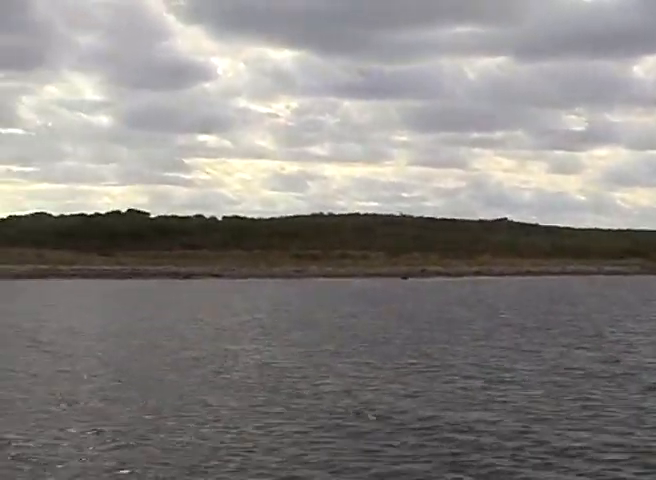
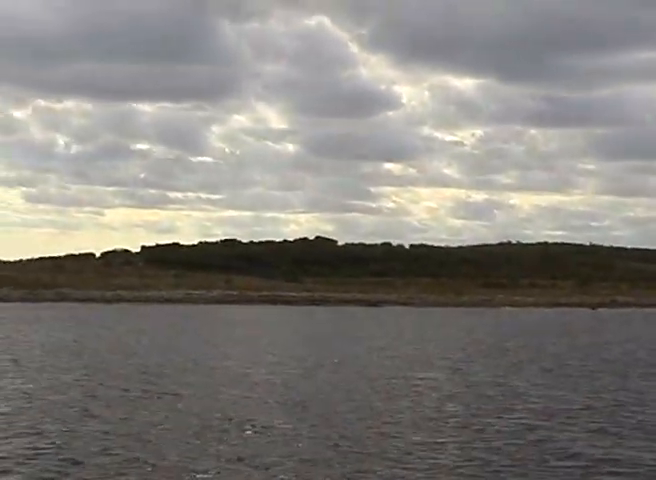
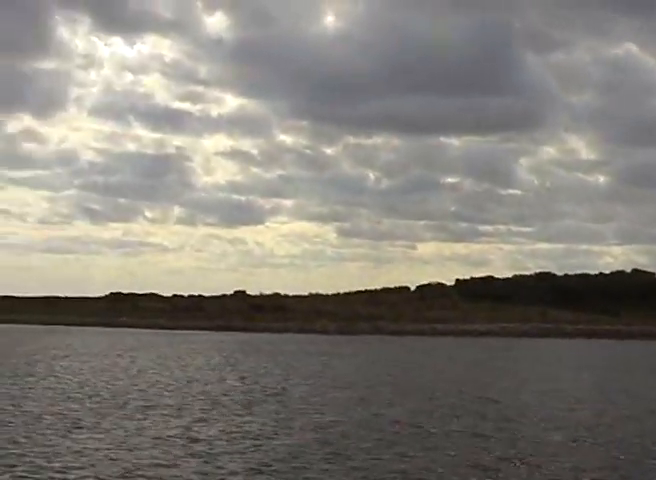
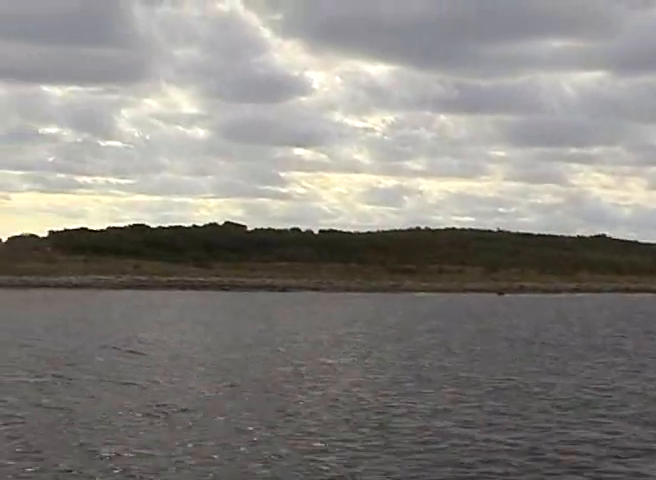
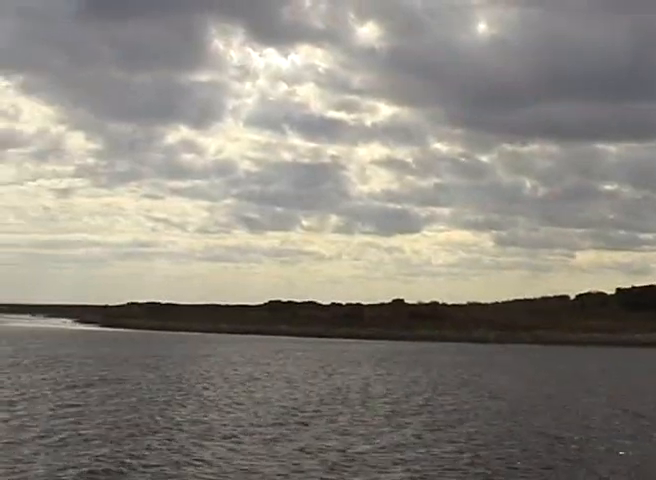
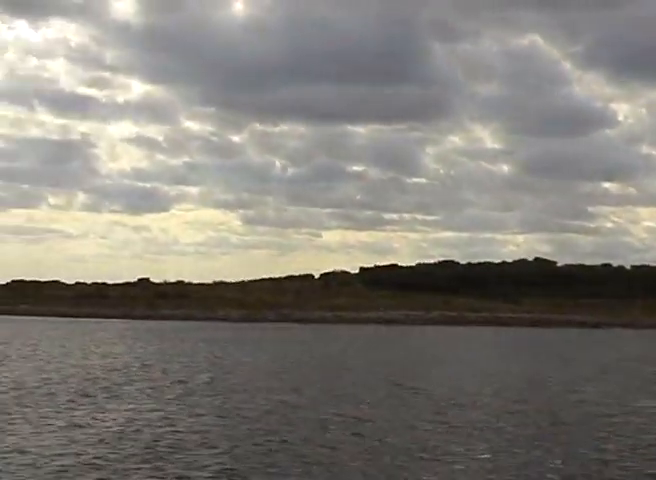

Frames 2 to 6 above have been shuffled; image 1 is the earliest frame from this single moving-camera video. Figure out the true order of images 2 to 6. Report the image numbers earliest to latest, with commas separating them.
4, 2, 6, 3, 5
